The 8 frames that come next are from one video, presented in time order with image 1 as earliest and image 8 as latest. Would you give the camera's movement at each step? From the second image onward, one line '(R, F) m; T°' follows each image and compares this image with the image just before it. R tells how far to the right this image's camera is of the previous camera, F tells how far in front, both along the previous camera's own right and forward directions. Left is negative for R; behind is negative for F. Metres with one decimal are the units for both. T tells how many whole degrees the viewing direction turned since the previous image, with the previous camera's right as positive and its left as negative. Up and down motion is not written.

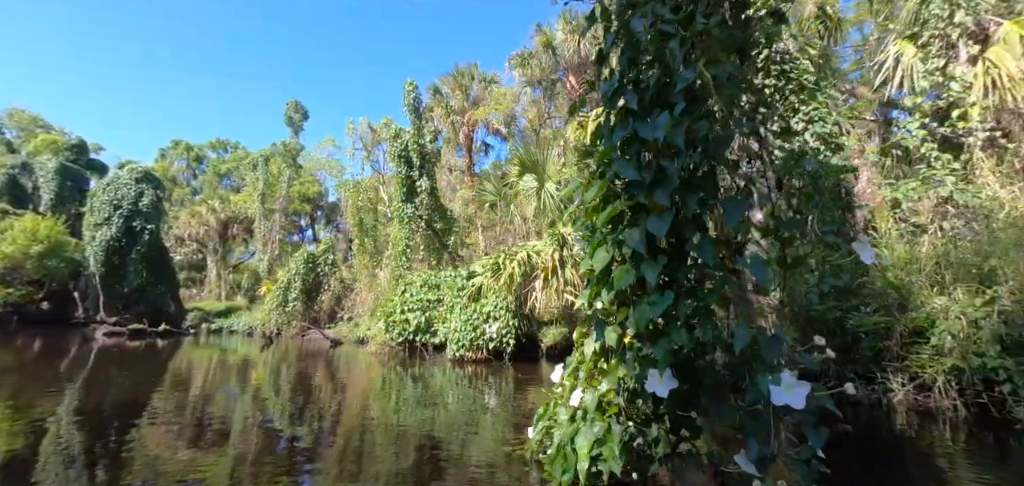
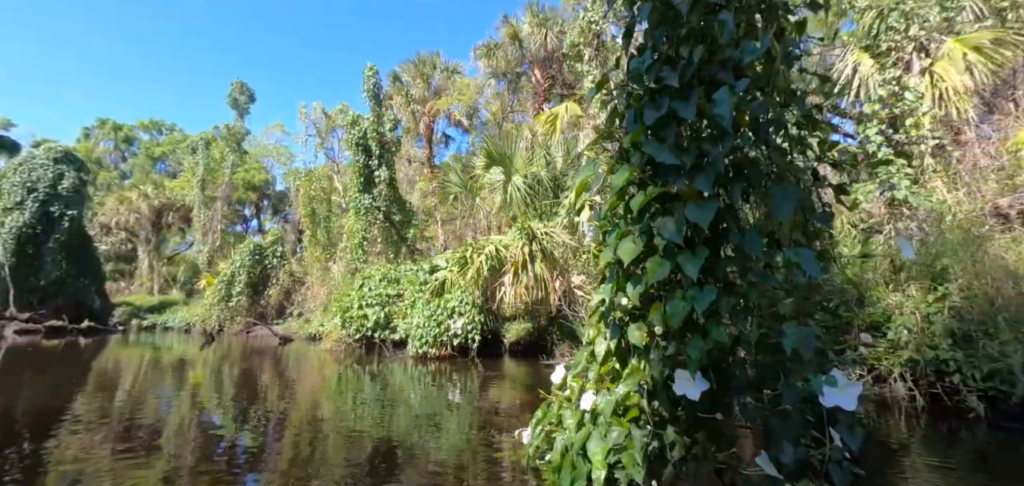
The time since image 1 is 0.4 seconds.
(-0.5, +0.2) m; +7°
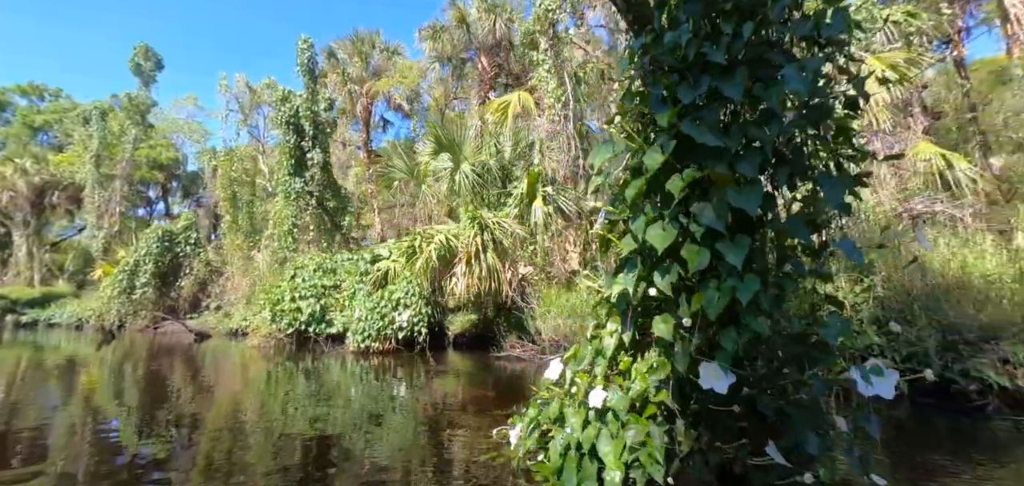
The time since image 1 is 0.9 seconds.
(-0.7, +0.2) m; +10°
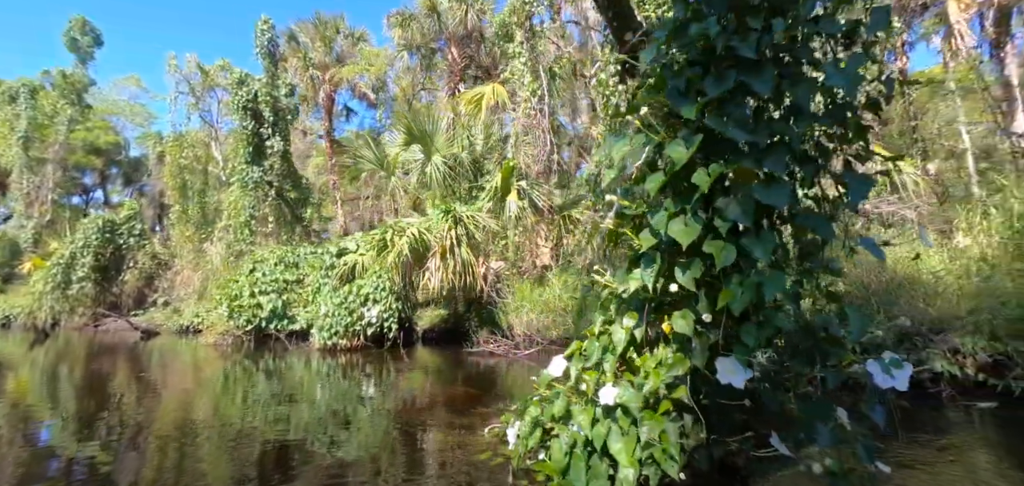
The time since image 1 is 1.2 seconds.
(-0.4, +0.1) m; +6°
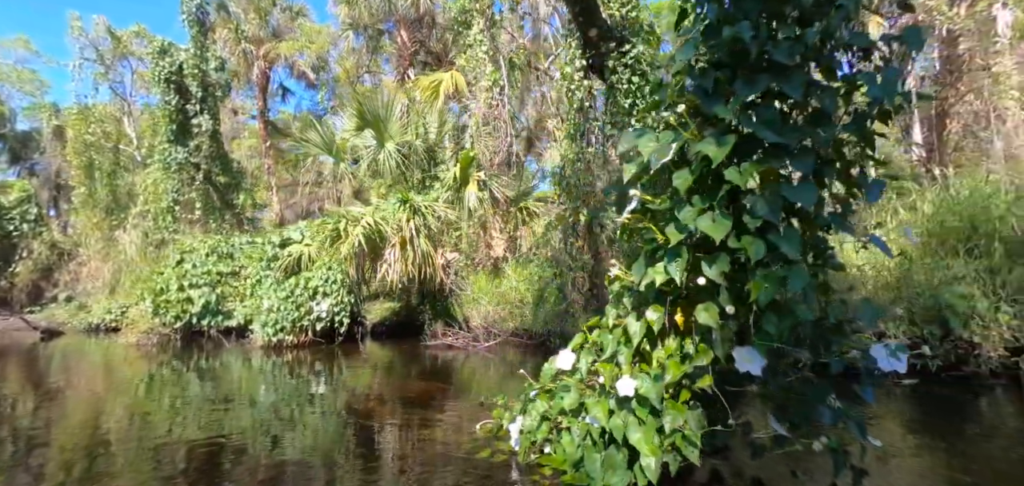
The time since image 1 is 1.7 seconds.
(-0.7, +0.1) m; +10°
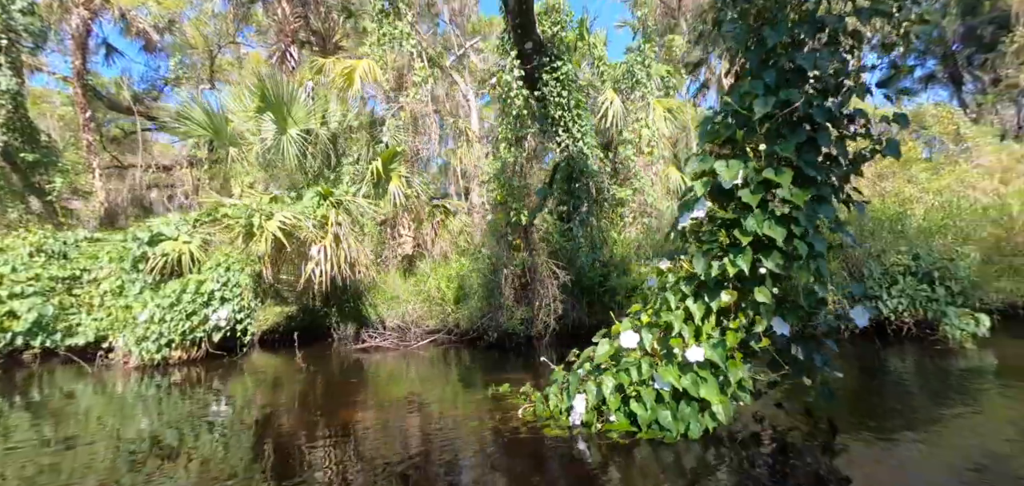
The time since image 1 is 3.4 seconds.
(-2.0, +0.3) m; +25°
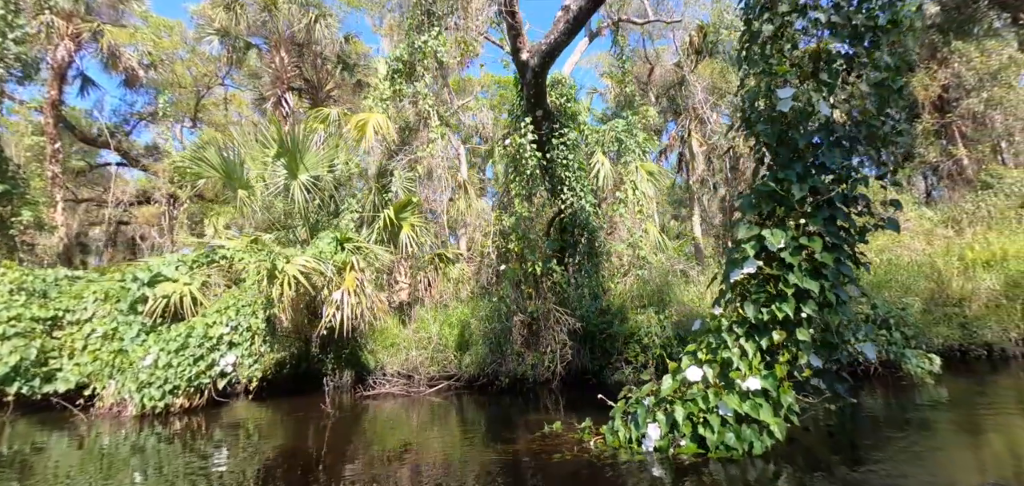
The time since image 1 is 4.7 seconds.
(-1.0, -0.2) m; +8°
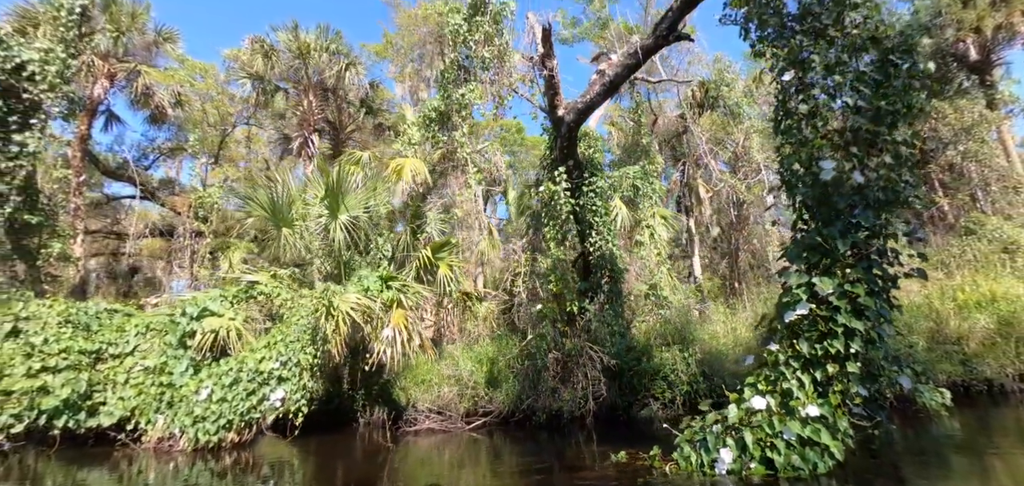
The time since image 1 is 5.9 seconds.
(-0.7, -0.2) m; +3°
